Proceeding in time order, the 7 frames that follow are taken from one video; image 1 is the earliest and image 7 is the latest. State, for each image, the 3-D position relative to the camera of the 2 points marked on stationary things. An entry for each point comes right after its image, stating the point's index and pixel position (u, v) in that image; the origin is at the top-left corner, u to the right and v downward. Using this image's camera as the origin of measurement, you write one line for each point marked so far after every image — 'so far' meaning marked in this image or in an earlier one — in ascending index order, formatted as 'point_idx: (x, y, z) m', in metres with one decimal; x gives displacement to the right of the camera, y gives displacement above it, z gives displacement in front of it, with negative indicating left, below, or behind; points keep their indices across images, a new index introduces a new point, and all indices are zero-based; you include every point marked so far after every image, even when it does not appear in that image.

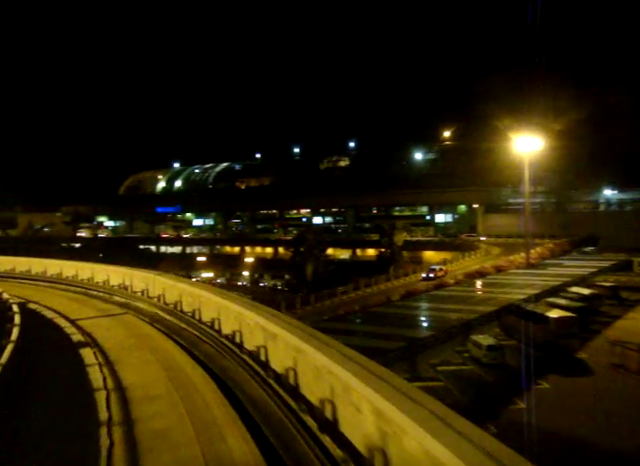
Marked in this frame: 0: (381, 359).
0: (+2.4, -5.2, +17.7) m
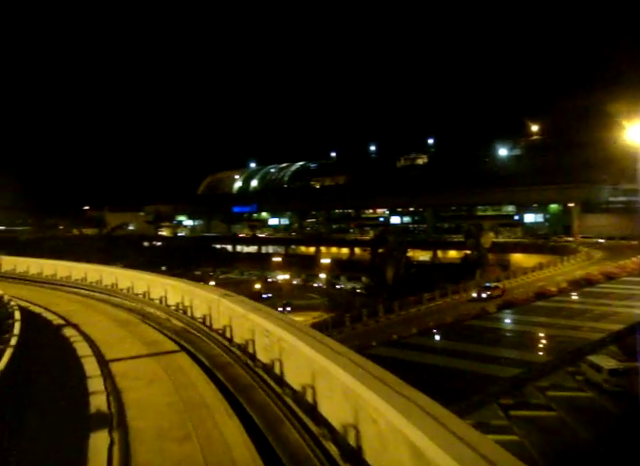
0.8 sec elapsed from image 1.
0: (+5.4, -5.3, +15.2) m
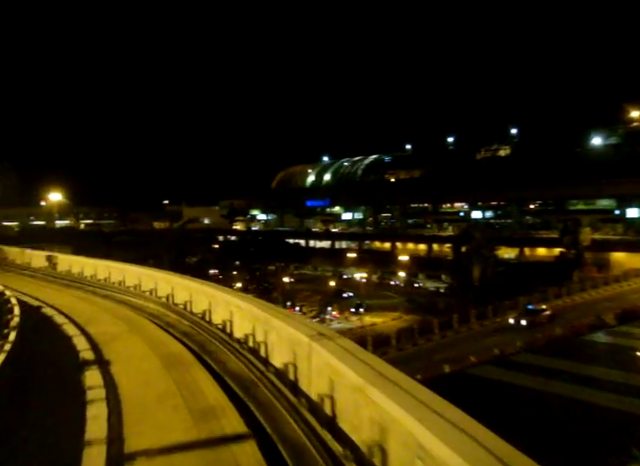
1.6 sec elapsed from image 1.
0: (+7.9, -5.2, +12.5) m
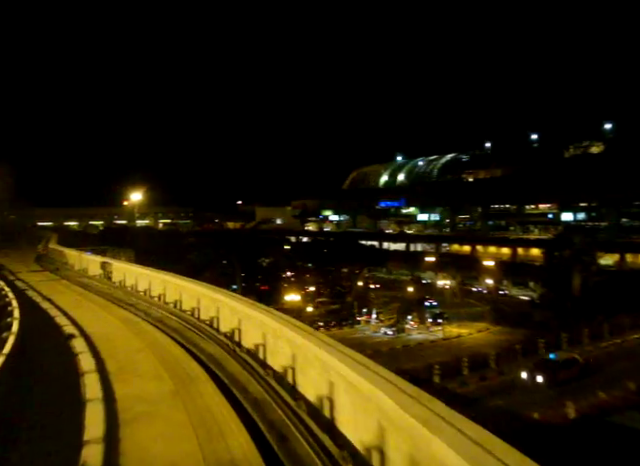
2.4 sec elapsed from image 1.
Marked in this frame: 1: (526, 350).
0: (+9.9, -5.4, +9.5) m
1: (+7.4, -4.2, +16.7) m
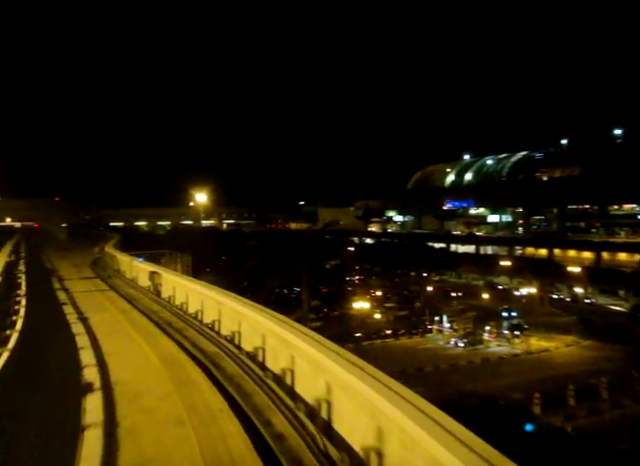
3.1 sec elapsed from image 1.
0: (+11.2, -5.5, +6.7) m
1: (+9.7, -4.4, +14.2) m
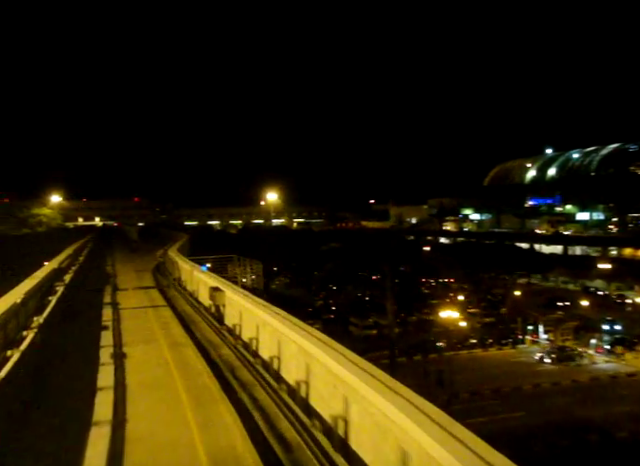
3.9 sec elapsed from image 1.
0: (+12.3, -5.6, +3.5) m
1: (+11.9, -4.4, +11.1) m
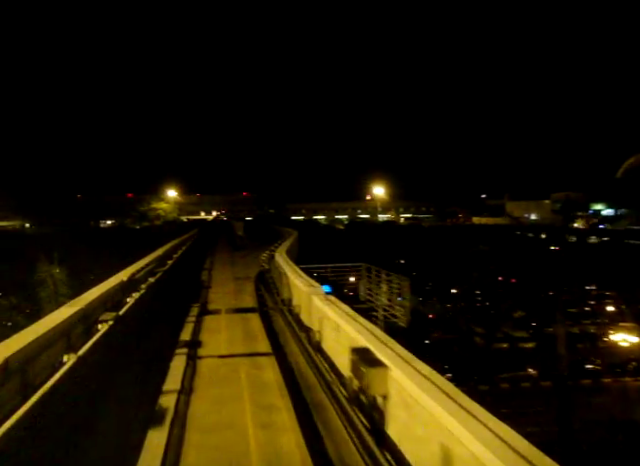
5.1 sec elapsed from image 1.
0: (+12.9, -5.8, -1.5) m
1: (+14.2, -4.5, +6.0) m
